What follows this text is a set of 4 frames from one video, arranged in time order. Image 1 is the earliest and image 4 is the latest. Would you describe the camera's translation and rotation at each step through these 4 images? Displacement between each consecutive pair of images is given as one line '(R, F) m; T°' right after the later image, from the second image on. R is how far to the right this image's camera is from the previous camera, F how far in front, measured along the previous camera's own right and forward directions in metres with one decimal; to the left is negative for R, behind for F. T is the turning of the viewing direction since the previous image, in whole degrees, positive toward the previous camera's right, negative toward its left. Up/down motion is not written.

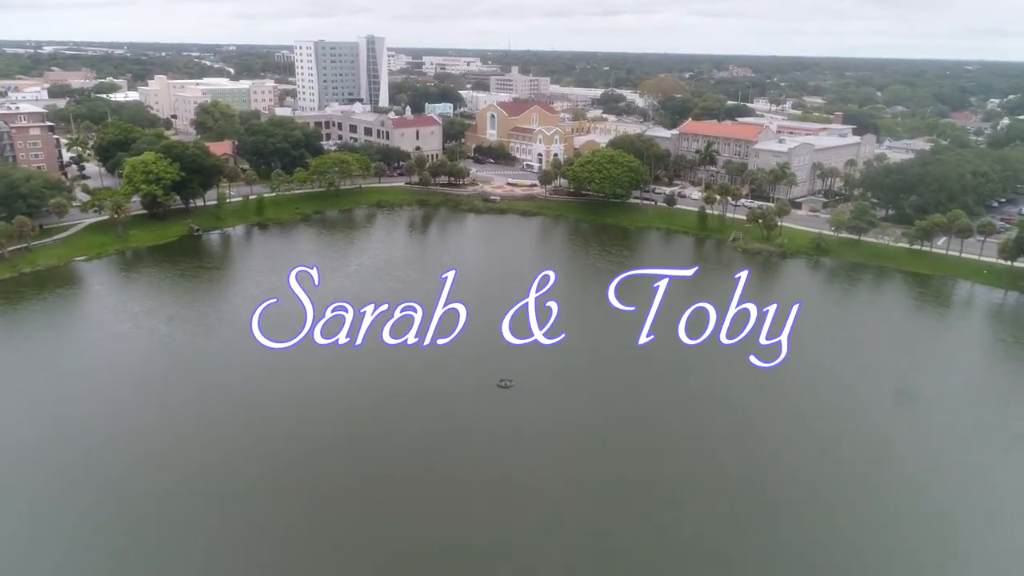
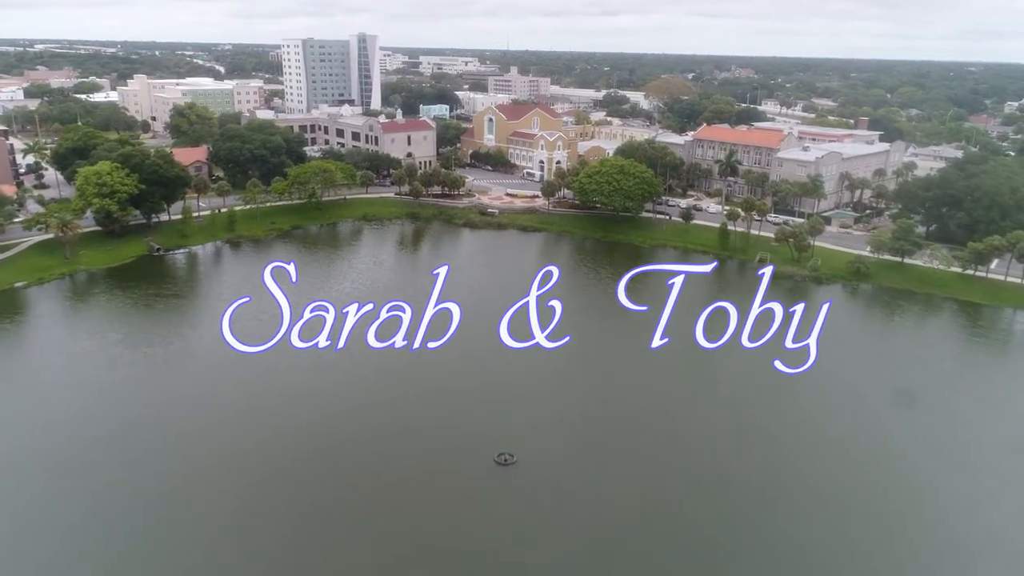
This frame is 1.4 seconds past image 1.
(-0.1, +4.7) m; 0°
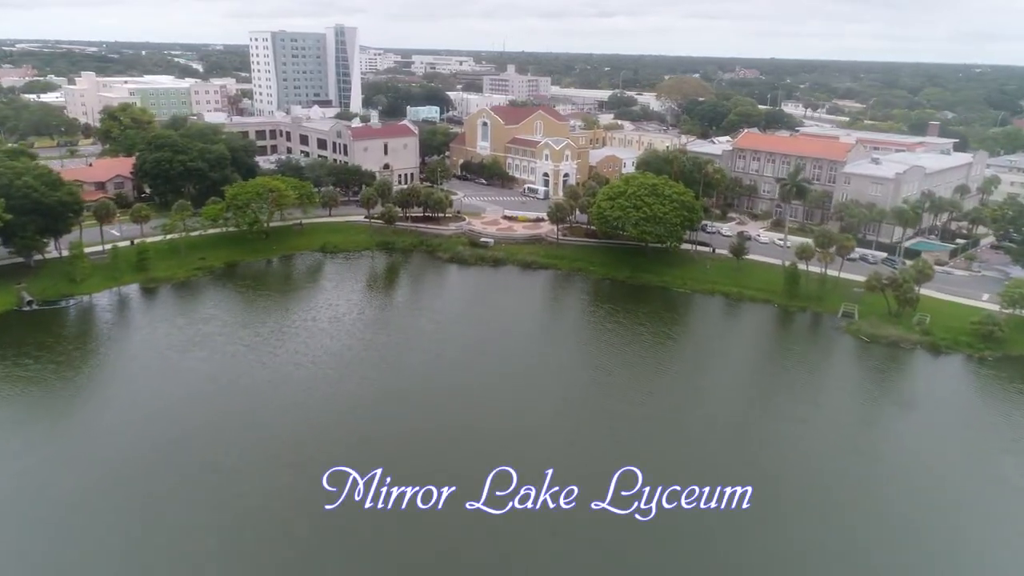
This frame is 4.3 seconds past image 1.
(-0.1, +9.9) m; 0°
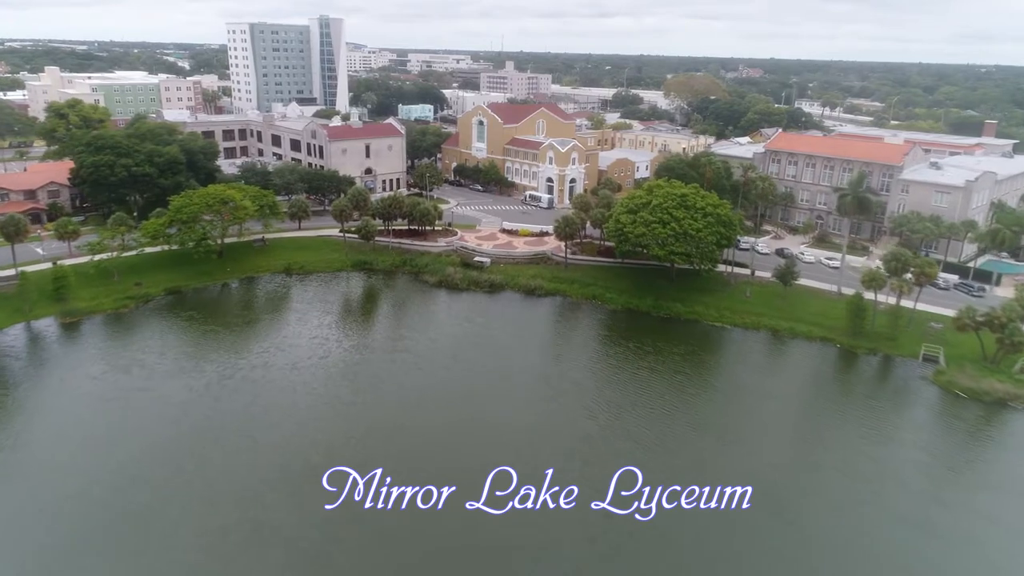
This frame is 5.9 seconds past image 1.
(0.0, +5.8) m; 0°
